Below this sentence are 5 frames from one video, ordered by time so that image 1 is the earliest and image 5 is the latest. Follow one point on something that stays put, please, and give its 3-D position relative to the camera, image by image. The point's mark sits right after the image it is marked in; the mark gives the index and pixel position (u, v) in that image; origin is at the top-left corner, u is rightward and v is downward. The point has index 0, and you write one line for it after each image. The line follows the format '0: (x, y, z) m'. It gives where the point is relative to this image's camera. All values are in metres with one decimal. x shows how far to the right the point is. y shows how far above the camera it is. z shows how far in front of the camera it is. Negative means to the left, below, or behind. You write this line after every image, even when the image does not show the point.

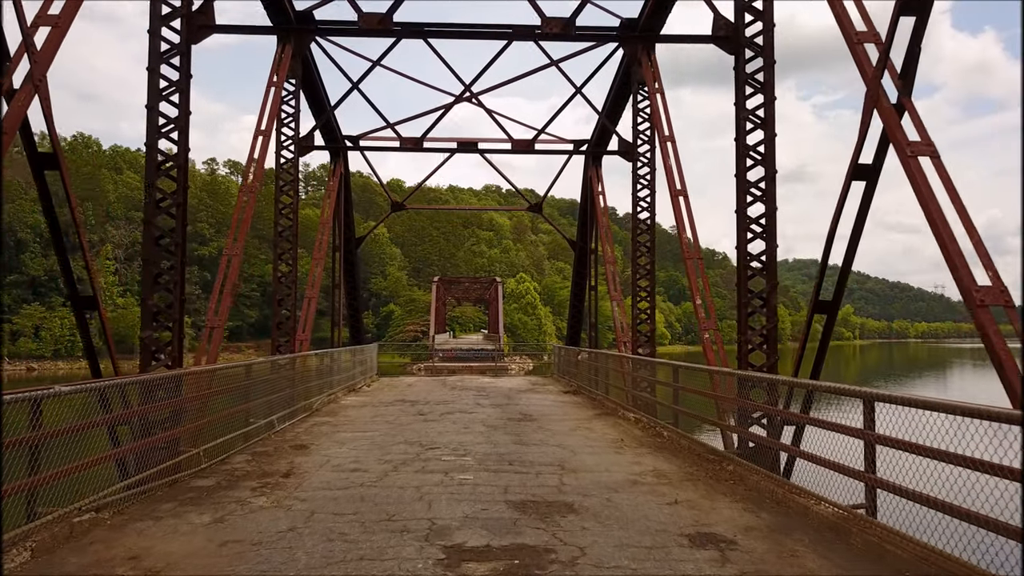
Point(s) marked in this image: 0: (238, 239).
0: (-4.1, +0.7, +10.0) m
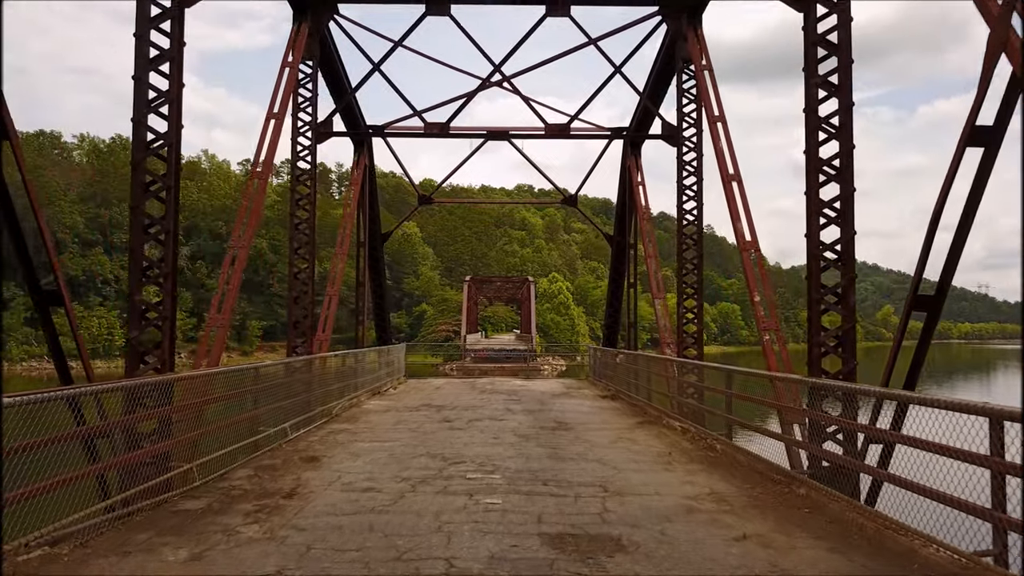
0: (-3.7, +0.8, +9.2) m
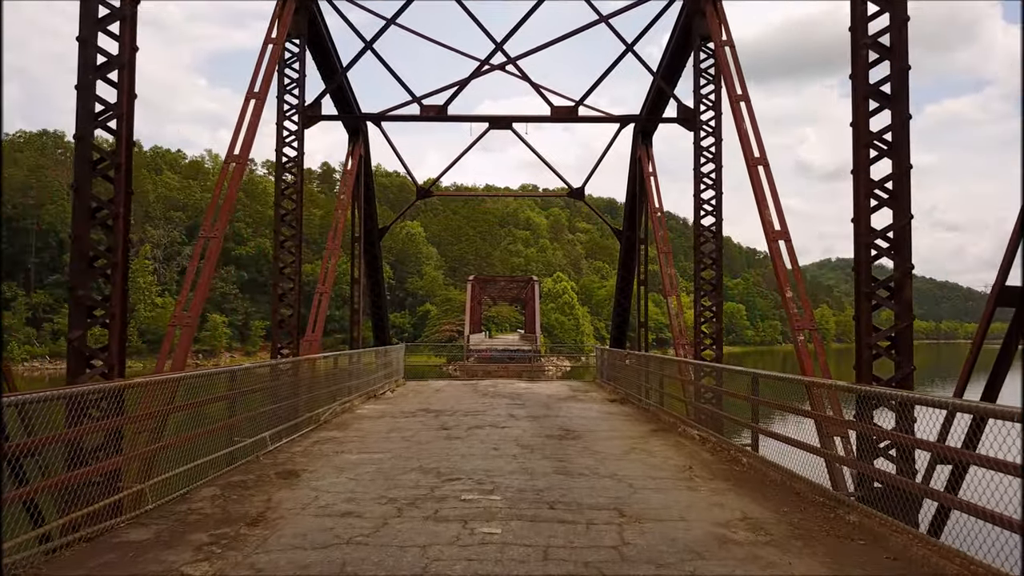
0: (-3.6, +0.8, +8.4) m
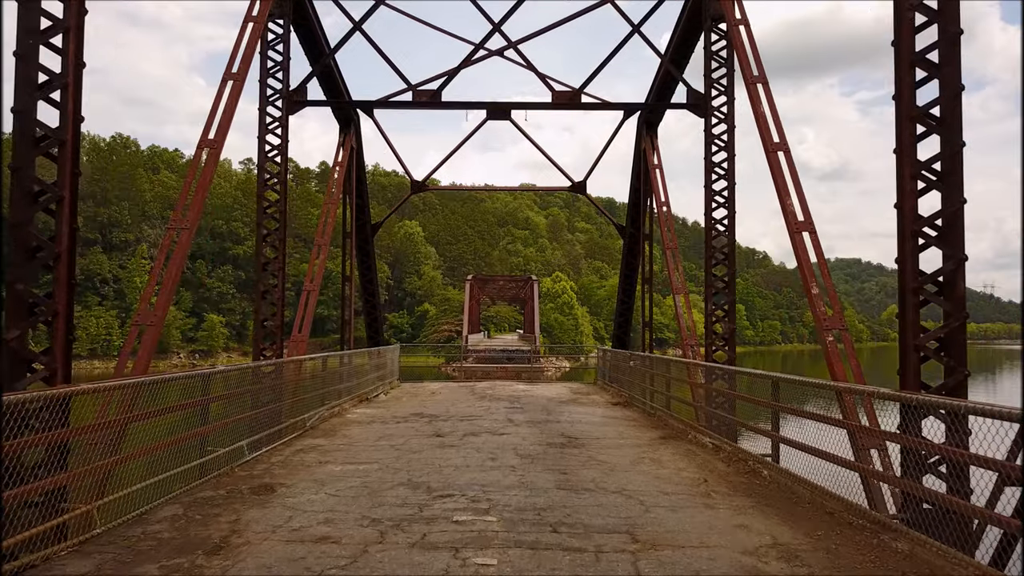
0: (-3.7, +0.9, +7.7) m
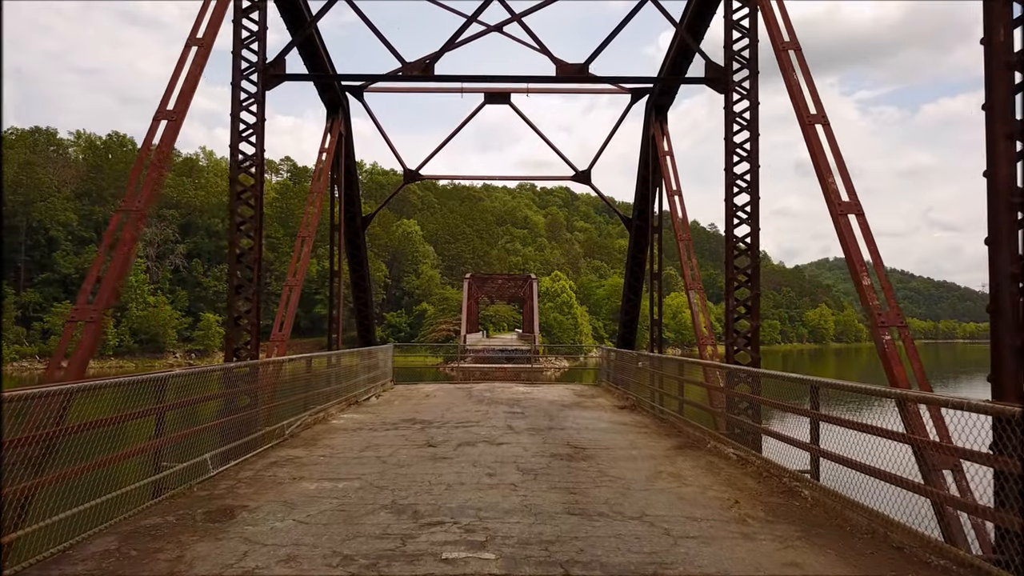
0: (-3.6, +1.0, +6.8) m
